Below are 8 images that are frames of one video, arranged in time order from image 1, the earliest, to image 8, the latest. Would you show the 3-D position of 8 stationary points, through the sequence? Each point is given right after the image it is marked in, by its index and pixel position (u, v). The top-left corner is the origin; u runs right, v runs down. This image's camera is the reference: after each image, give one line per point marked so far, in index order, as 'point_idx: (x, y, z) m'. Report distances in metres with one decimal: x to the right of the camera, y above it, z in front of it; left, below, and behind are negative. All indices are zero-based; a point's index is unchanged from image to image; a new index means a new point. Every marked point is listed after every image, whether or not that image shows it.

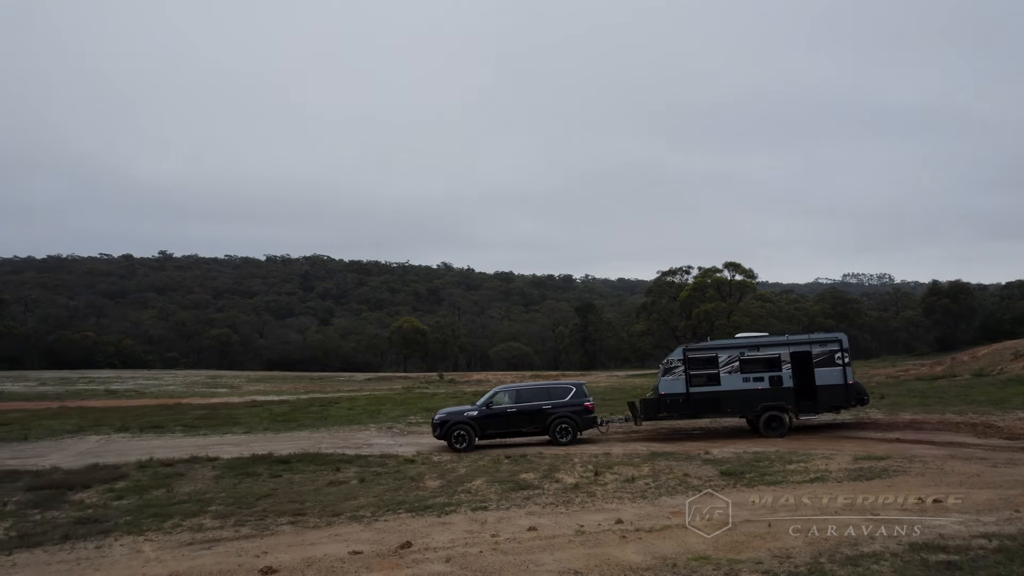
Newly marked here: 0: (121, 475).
0: (-7.2, -3.4, +12.3) m
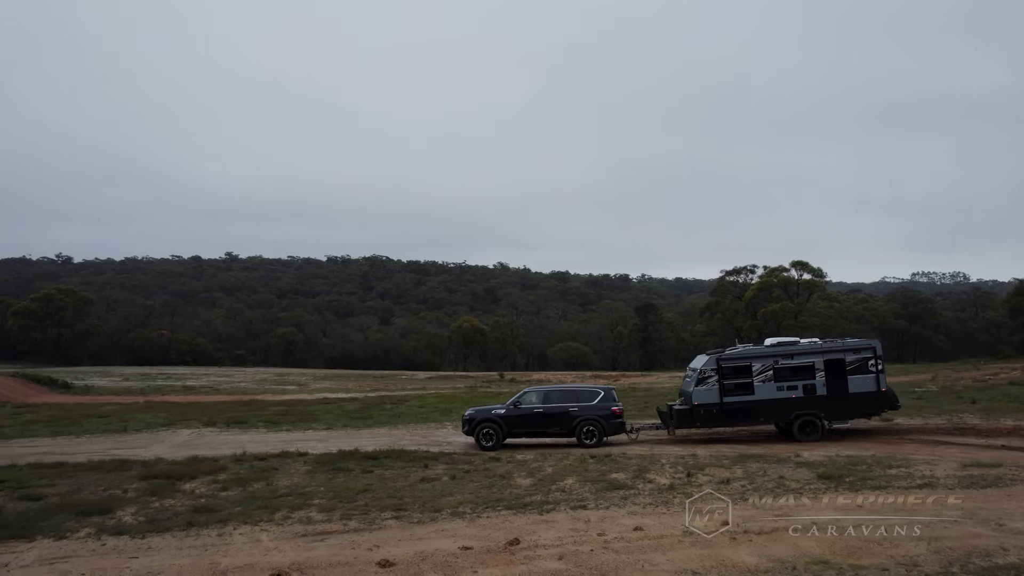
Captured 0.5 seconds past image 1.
0: (-5.6, -3.5, +12.8) m
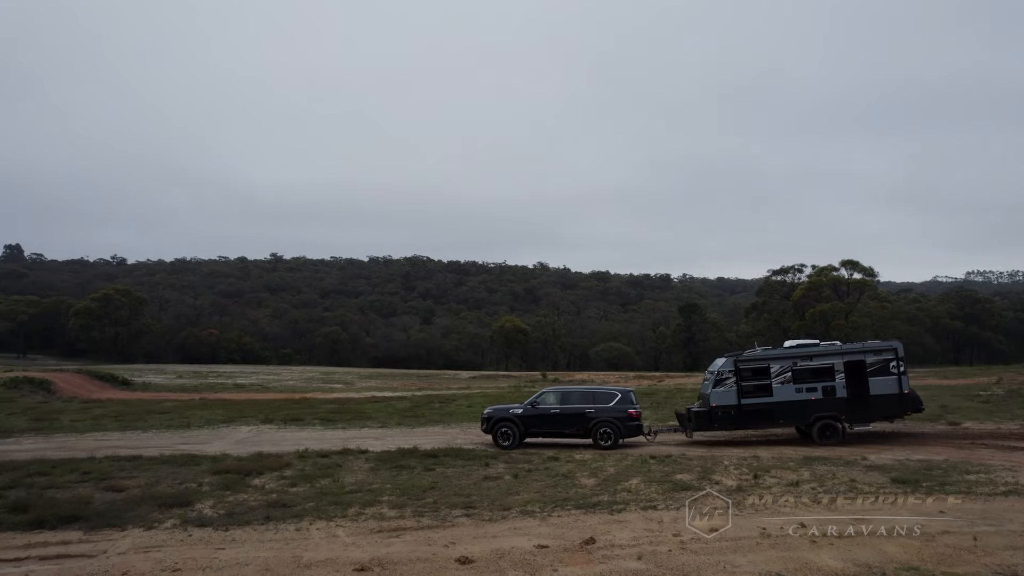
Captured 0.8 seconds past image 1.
0: (-4.4, -3.5, +13.2) m
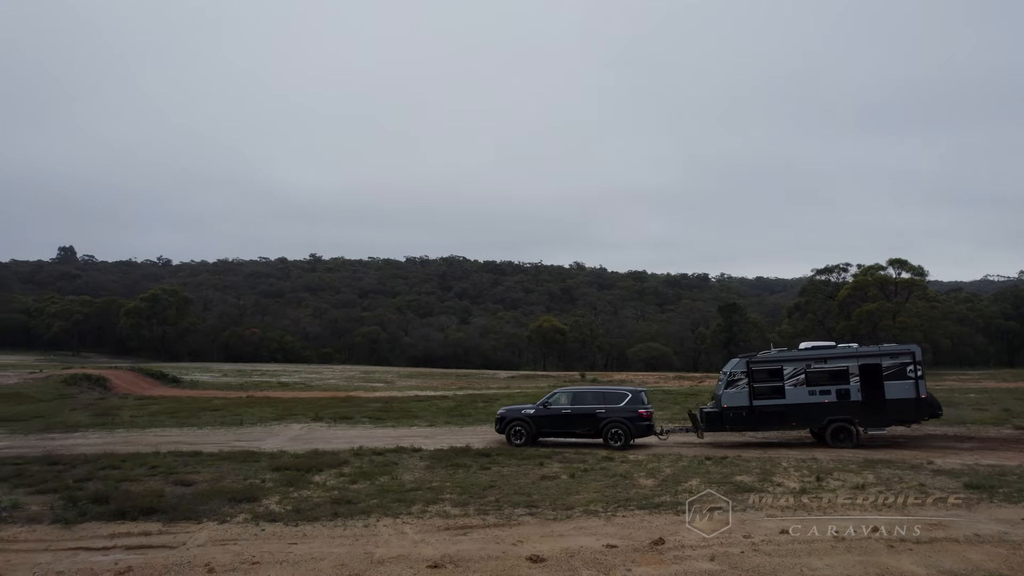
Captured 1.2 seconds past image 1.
0: (-3.3, -3.5, +13.4) m
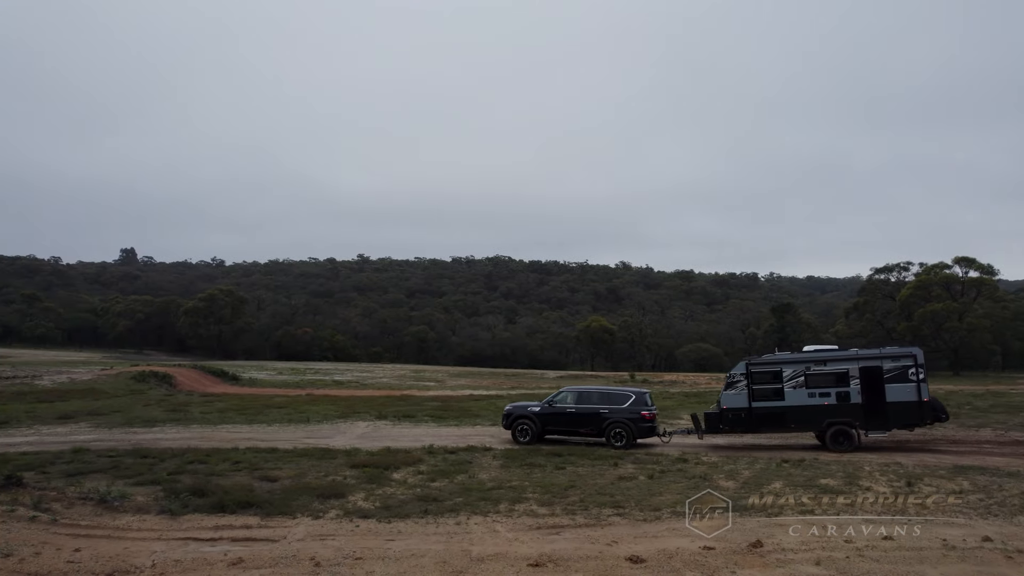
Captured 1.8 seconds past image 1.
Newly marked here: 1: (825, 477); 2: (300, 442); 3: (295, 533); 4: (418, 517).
0: (-1.9, -3.5, +13.6) m
1: (+5.2, -3.1, +11.0) m
2: (-5.5, -4.0, +17.2) m
3: (-2.7, -3.1, +8.3) m
4: (-1.2, -3.1, +8.9) m
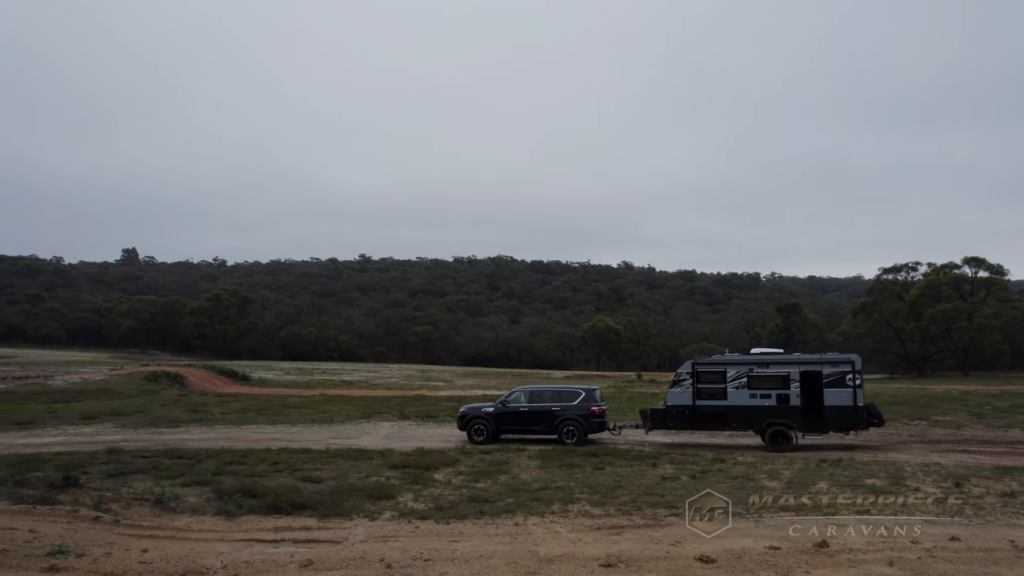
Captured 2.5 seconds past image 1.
0: (-1.1, -3.5, +13.6) m
1: (+5.9, -3.1, +11.0) m
2: (-4.8, -4.0, +17.2) m
3: (-1.9, -3.1, +8.4) m
4: (-0.5, -3.1, +8.9) m
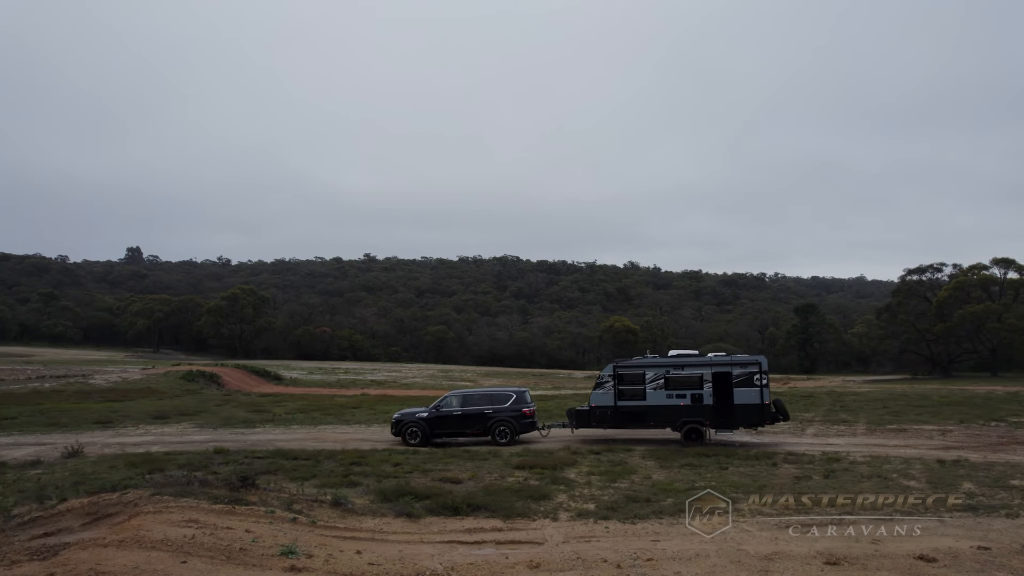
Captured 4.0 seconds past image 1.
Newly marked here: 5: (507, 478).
0: (+1.2, -3.5, +13.7) m
1: (+8.3, -3.2, +11.2) m
2: (-2.4, -4.0, +17.3) m
3: (+0.5, -3.1, +8.4) m
4: (+1.9, -3.1, +9.0) m
5: (-0.1, -3.4, +11.8) m
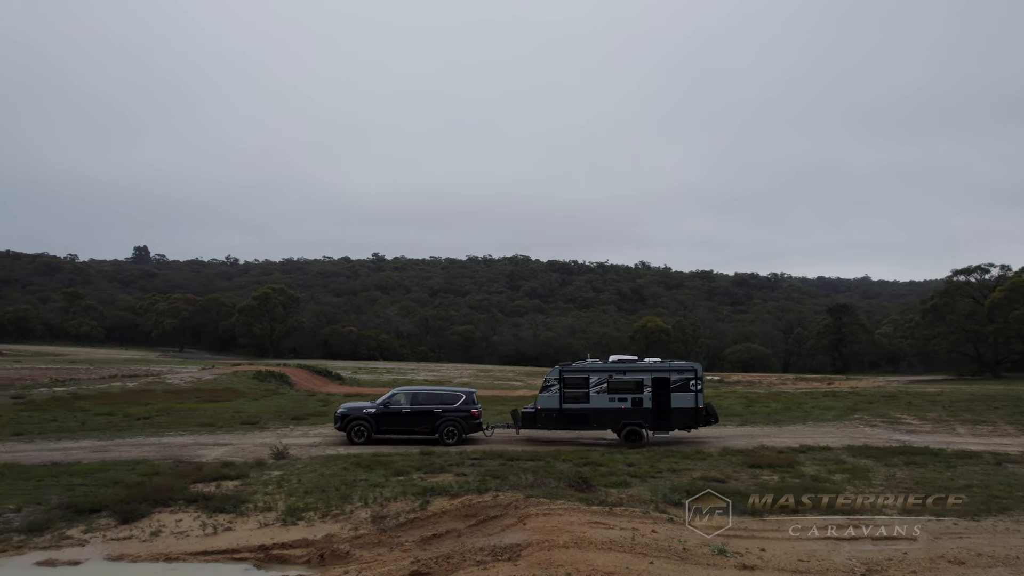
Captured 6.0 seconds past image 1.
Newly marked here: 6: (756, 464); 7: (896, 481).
0: (+5.8, -3.6, +13.9) m
1: (+12.9, -3.2, +11.4) m
2: (+2.2, -4.0, +17.4) m
3: (+5.1, -3.1, +8.6) m
4: (+6.6, -3.1, +9.2) m
5: (+4.5, -3.4, +11.9) m
6: (+4.6, -3.5, +13.3) m
7: (+6.8, -3.4, +11.8) m
